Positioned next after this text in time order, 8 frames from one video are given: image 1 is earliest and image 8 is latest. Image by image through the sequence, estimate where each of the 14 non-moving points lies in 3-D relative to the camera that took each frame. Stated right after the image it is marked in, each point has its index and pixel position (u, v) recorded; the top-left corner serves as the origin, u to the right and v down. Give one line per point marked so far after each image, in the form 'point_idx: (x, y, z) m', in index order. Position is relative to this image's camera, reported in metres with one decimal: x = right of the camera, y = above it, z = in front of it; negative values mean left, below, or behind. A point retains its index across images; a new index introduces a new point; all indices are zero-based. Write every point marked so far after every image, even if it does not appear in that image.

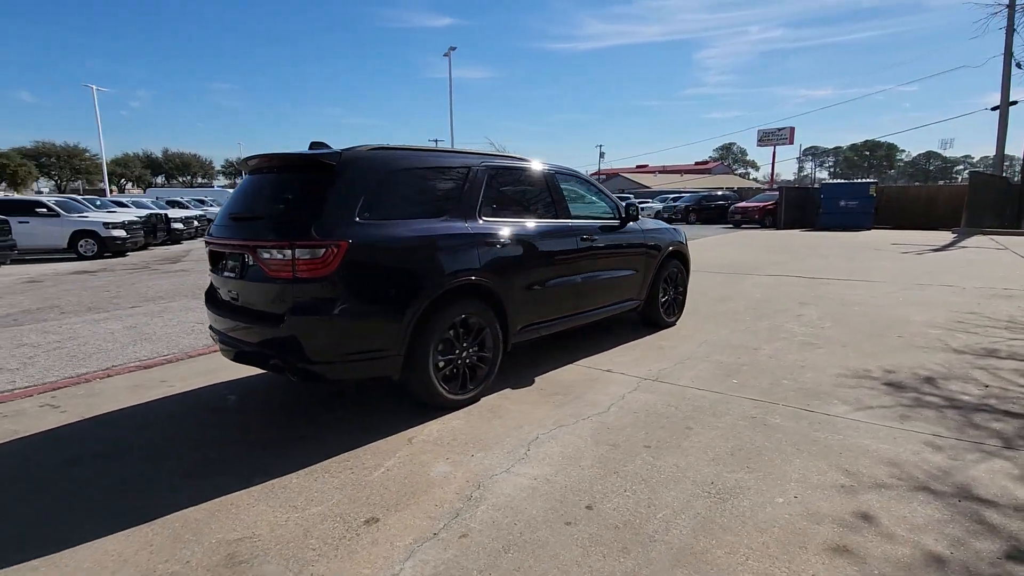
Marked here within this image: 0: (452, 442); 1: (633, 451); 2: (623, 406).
0: (-0.4, -1.0, +3.5) m
1: (+0.7, -1.0, +3.3) m
2: (+0.8, -0.9, +4.1) m
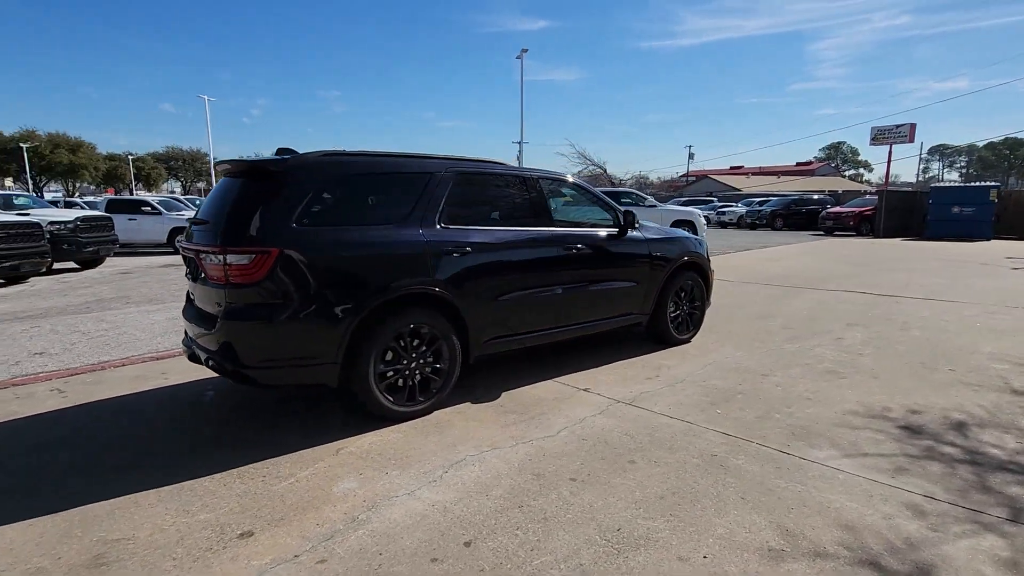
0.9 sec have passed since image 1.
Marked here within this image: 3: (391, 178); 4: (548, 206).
0: (-0.9, -1.1, +3.4) m
1: (+0.2, -1.1, +3.1) m
2: (+0.4, -1.0, +3.8) m
3: (-1.0, +0.9, +4.1) m
4: (+0.2, +0.8, +4.9) m
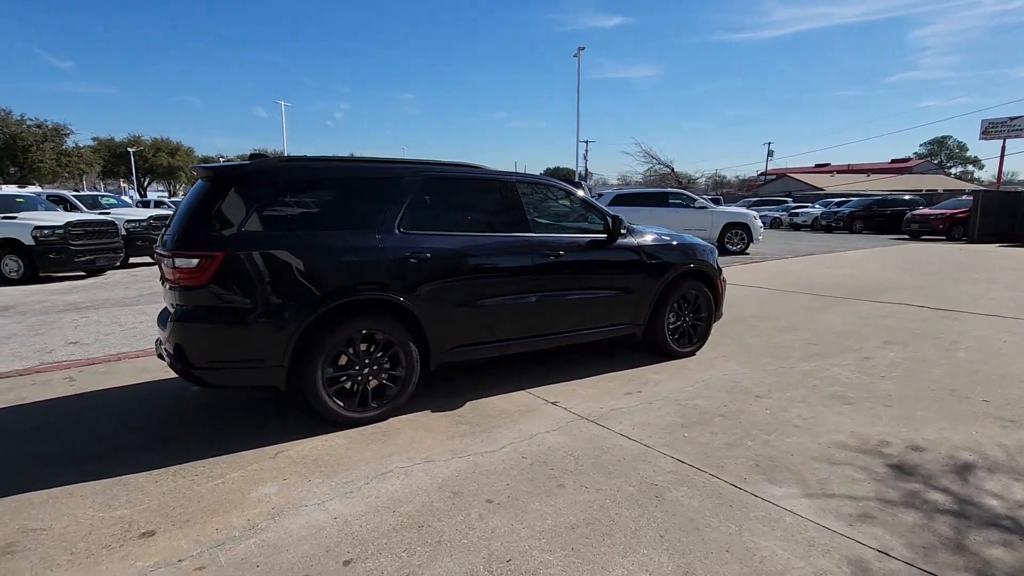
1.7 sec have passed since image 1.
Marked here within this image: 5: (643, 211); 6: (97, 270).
0: (-1.3, -1.1, +3.4) m
1: (-0.3, -1.2, +2.9) m
2: (0.0, -1.1, +3.6) m
3: (-1.3, +0.8, +4.1) m
4: (0.0, +0.7, +4.8) m
5: (+4.0, +2.4, +16.5) m
6: (-10.2, +0.4, +13.1) m
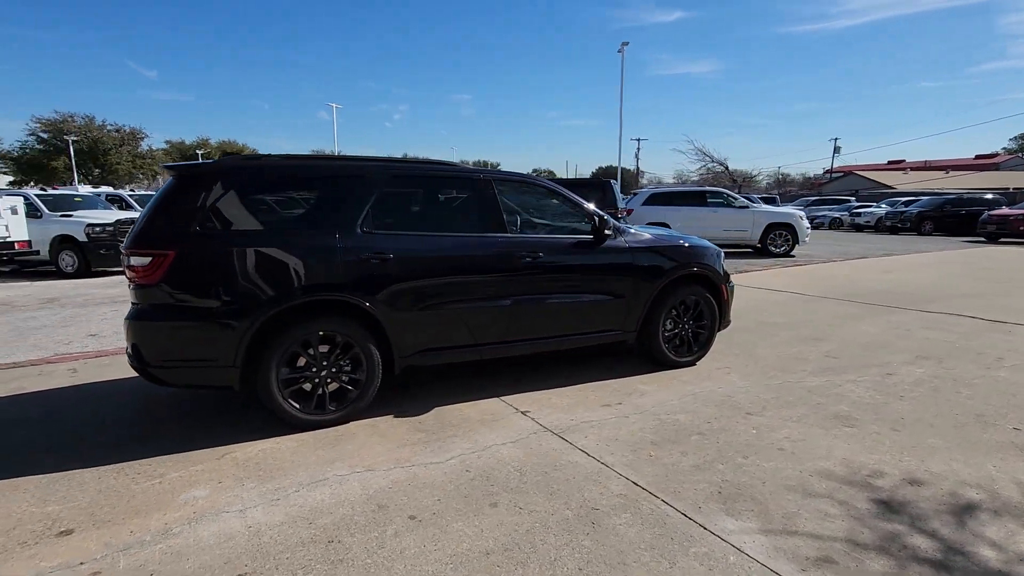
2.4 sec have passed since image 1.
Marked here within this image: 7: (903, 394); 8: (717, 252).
0: (-1.6, -1.1, +3.4) m
1: (-0.7, -1.2, +2.8) m
2: (-0.3, -1.1, +3.4) m
3: (-1.5, +0.8, +4.0) m
4: (-0.1, +0.7, +4.6) m
5: (+5.0, +2.3, +15.9) m
6: (-9.6, +0.6, +13.9) m
7: (+3.4, -0.9, +4.6) m
8: (+2.1, +0.4, +5.6) m
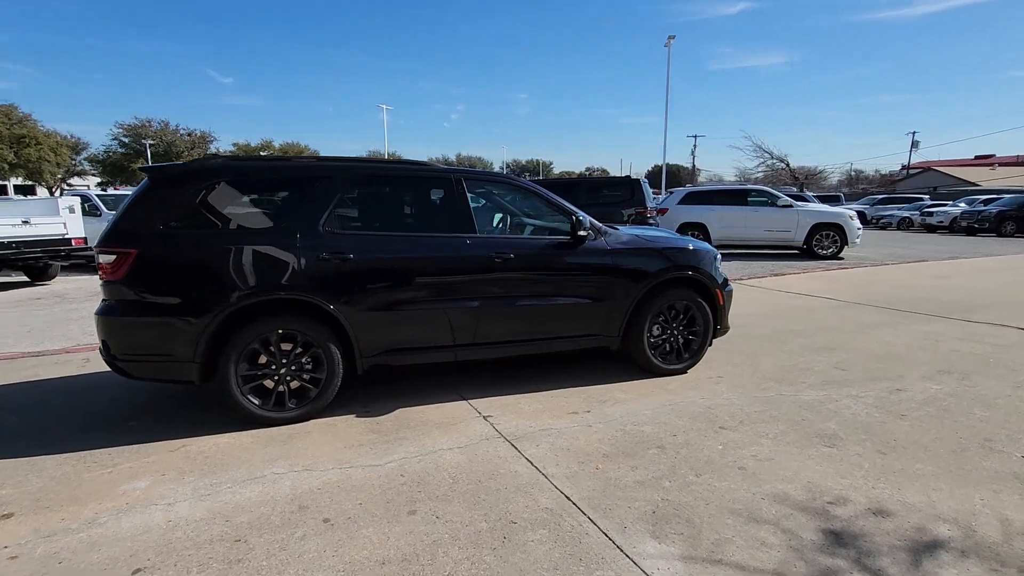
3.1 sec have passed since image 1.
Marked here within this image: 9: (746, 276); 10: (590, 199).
0: (-2.0, -1.1, +3.5) m
1: (-1.1, -1.2, +2.8) m
2: (-0.7, -1.1, +3.4) m
3: (-1.8, +0.8, +4.1) m
4: (-0.4, +0.7, +4.5) m
5: (+5.9, +2.2, +15.3) m
6: (-8.8, +0.7, +14.7) m
7: (+3.1, -1.0, +4.2) m
8: (+2.0, +0.3, +5.3) m
9: (+5.1, +0.3, +11.7) m
10: (+1.9, +2.2, +13.2) m
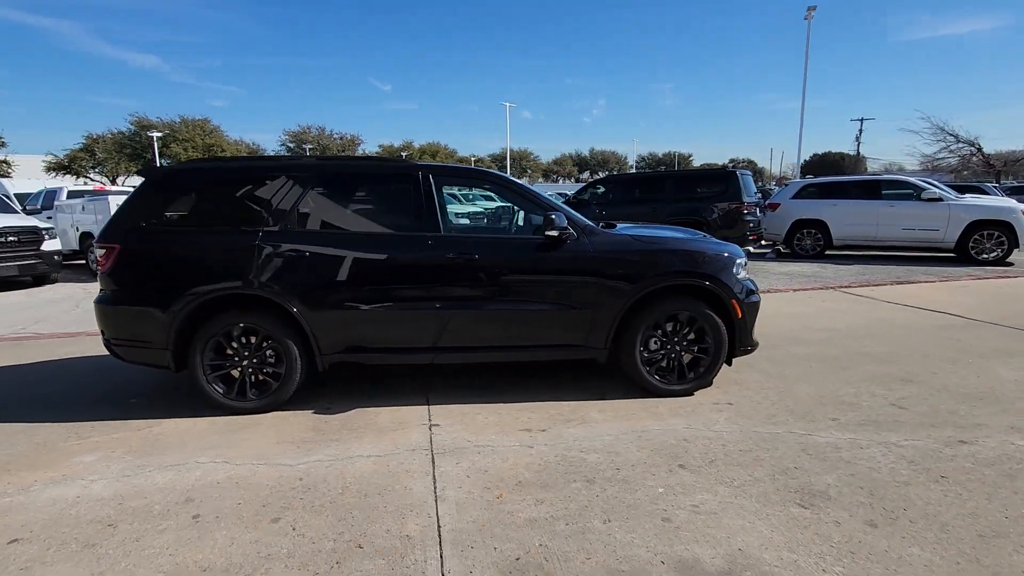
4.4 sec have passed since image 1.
0: (-2.5, -1.1, +3.8) m
1: (-1.8, -1.2, +2.8) m
2: (-1.2, -1.1, +3.3) m
3: (-2.1, +0.9, +4.3) m
4: (-0.6, +0.7, +4.3) m
5: (+8.1, +2.0, +13.2) m
6: (-6.3, +1.1, +16.3) m
7: (+2.6, -1.1, +3.2) m
8: (+1.9, +0.2, +4.5) m
9: (+6.4, +0.1, +9.9) m
10: (+3.8, +2.2, +12.2) m
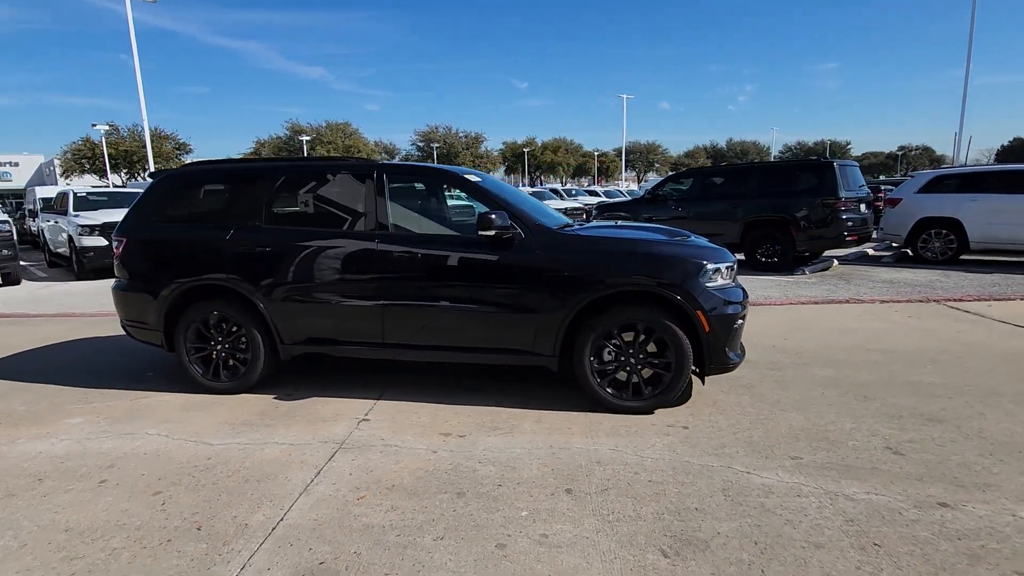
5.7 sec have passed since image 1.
0: (-3.0, -1.0, +4.3) m
1: (-2.6, -1.1, +3.2) m
2: (-1.9, -1.1, +3.6) m
3: (-2.4, +0.9, +4.7) m
4: (-1.0, +0.7, +4.4) m
5: (+9.6, +1.8, +10.9) m
6: (-3.7, +1.3, +17.3) m
7: (+1.8, -1.2, +2.5) m
8: (+1.5, +0.2, +4.0) m
9: (+7.1, -0.1, +8.2) m
10: (+5.2, +2.1, +11.0) m
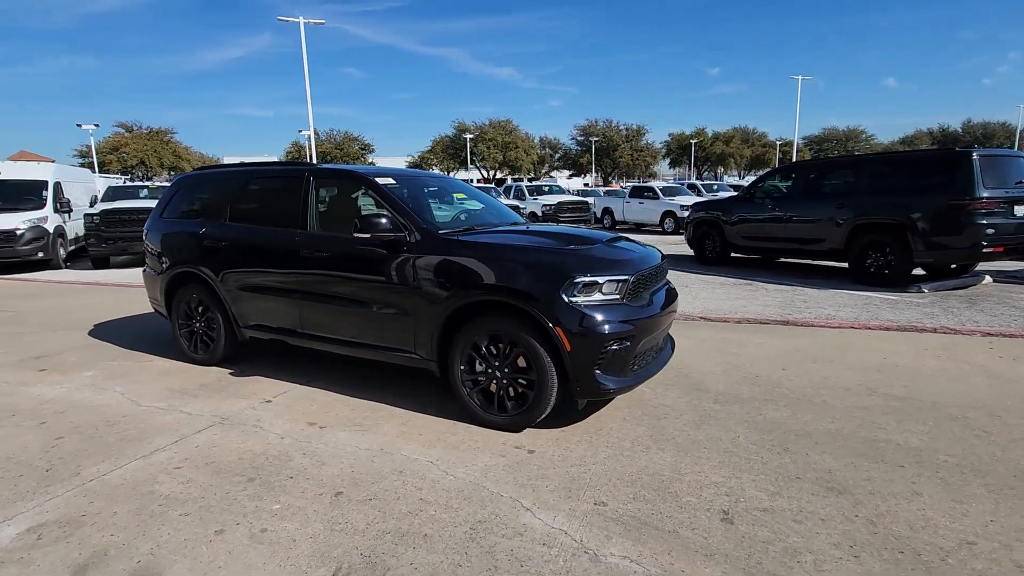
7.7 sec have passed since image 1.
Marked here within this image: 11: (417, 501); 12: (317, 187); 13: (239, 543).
0: (-3.8, -0.8, +5.3) m
1: (-3.7, -1.0, +4.2) m
2: (-2.9, -1.0, +4.3) m
3: (-3.0, +1.1, +5.5) m
4: (-1.7, +0.7, +4.8) m
5: (+10.4, +1.2, +7.7) m
6: (-0.2, +1.6, +17.9) m
7: (+0.3, -1.3, +2.1) m
8: (+0.4, +0.1, +3.6) m
9: (+7.1, -0.5, +5.9) m
10: (+6.3, +1.8, +9.1) m
11: (-0.5, -1.2, +3.0) m
12: (-1.6, +0.9, +4.8) m
13: (-1.3, -1.3, +2.7) m
